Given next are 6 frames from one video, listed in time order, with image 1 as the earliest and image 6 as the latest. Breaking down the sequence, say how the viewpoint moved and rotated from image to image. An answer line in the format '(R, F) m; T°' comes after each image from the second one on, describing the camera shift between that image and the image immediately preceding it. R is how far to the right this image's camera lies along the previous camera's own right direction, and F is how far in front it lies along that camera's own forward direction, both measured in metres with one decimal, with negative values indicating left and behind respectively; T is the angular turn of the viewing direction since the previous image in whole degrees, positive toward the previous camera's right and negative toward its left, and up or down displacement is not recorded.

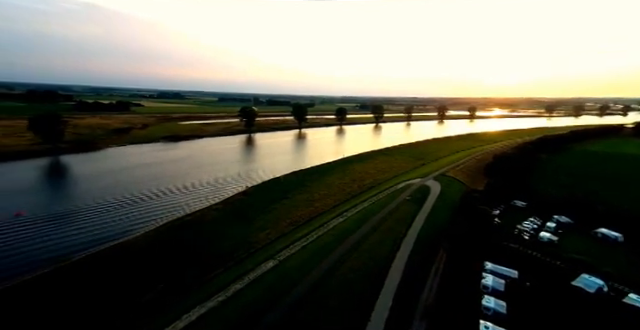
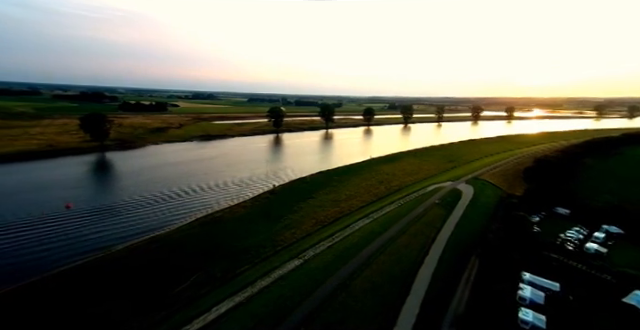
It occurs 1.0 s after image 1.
(0.0, +0.3) m; -5°
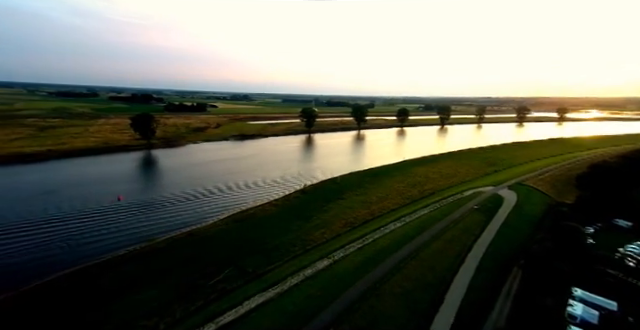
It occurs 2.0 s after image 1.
(-0.1, +0.3) m; -5°
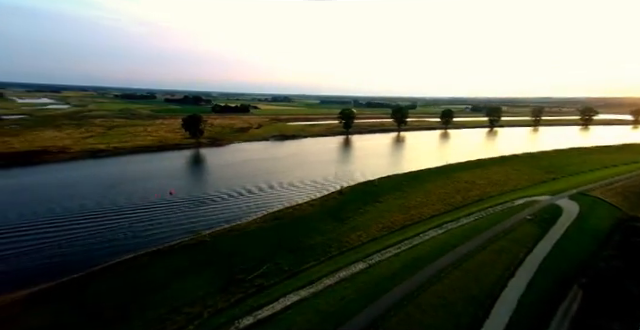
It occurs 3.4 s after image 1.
(-0.1, +0.5) m; -7°
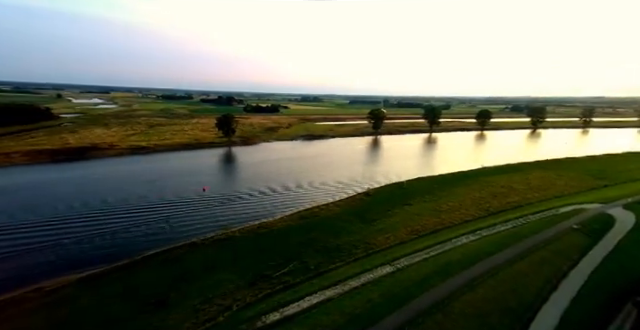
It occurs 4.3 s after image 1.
(-0.1, +0.4) m; -5°
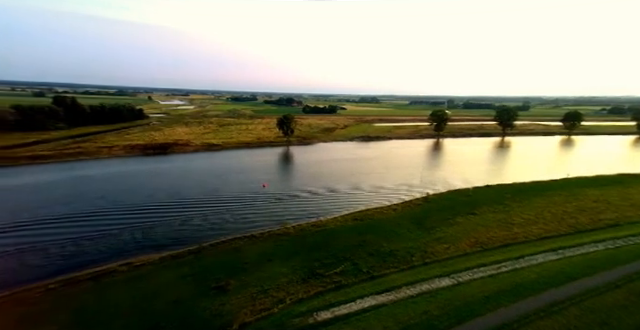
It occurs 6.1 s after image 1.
(-0.2, +0.9) m; -10°
